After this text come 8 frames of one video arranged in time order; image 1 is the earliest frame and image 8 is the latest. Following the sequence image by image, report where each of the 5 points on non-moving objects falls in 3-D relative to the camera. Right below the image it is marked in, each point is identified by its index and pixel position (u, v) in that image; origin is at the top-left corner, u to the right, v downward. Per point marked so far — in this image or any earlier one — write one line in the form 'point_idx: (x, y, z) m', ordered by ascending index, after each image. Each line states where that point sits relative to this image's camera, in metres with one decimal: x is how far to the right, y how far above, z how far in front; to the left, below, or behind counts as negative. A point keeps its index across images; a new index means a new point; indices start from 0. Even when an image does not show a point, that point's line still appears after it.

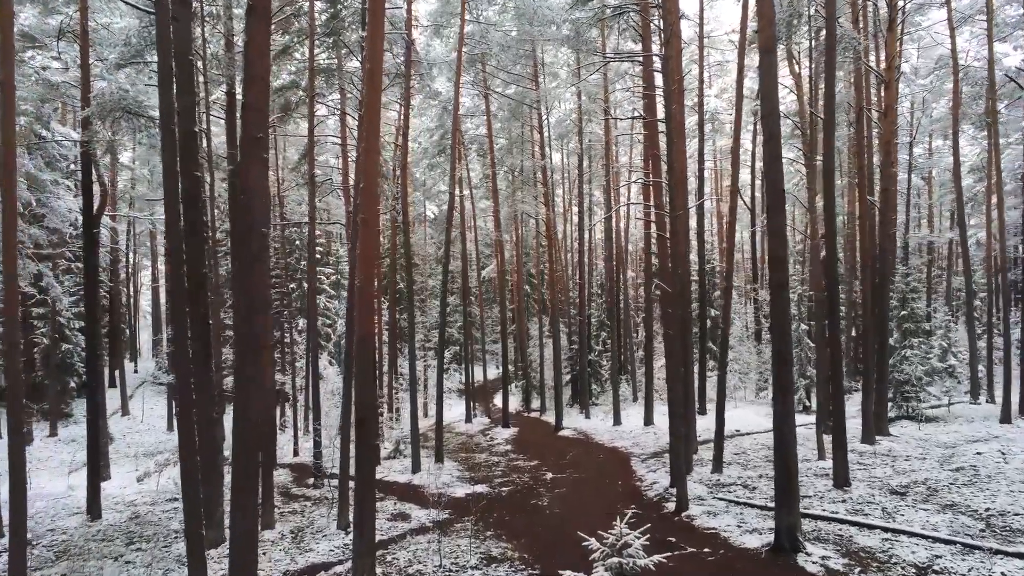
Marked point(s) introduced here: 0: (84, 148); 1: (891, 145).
0: (-8.7, +2.9, +10.9) m
1: (+8.7, +3.3, +12.3) m
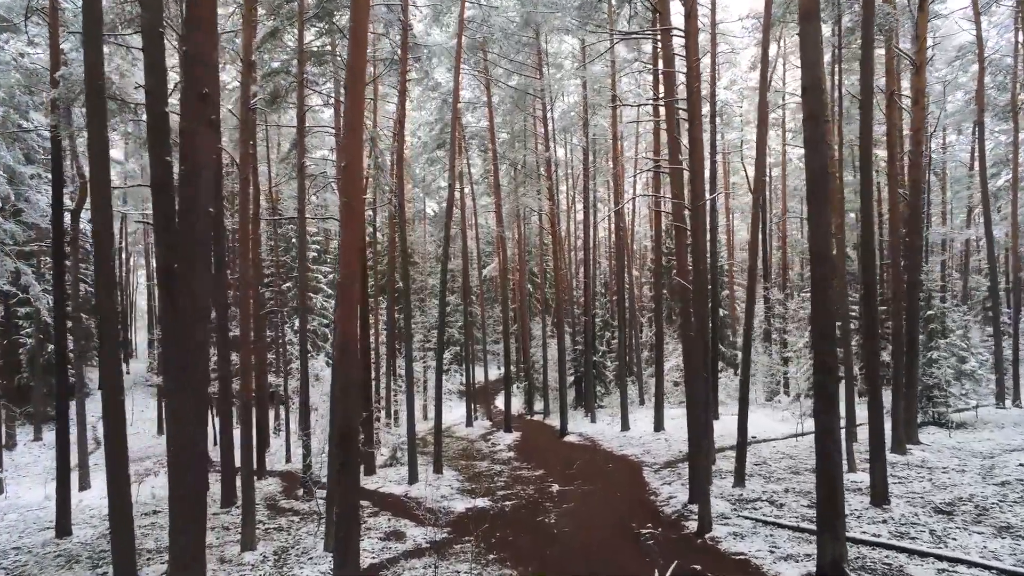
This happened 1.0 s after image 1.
0: (-8.6, +2.9, +10.1) m
1: (+8.8, +3.3, +11.5) m
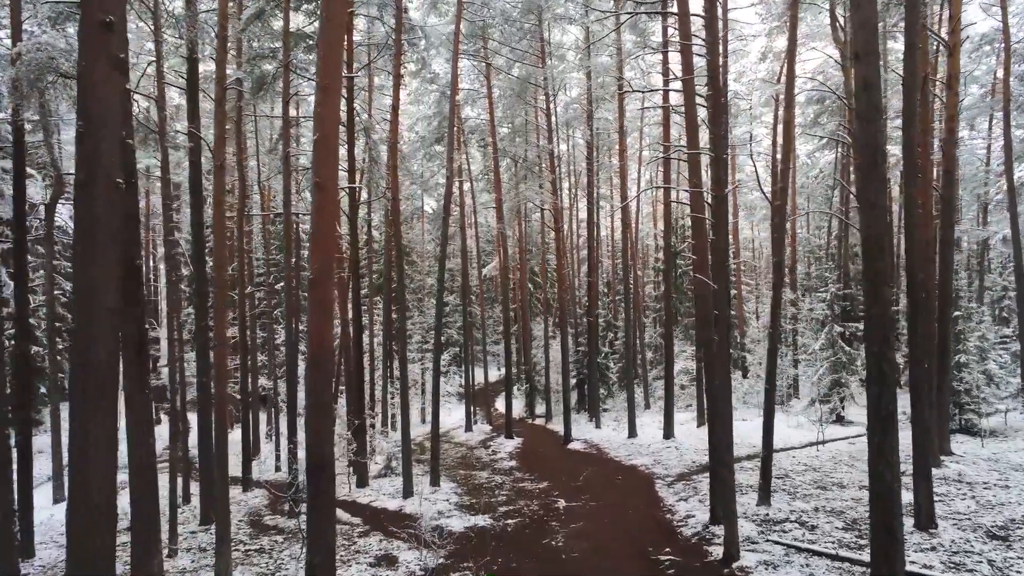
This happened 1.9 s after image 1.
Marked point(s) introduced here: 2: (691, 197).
0: (-8.6, +2.9, +9.2) m
1: (+8.8, +3.3, +10.6) m
2: (+2.8, +1.4, +8.3) m
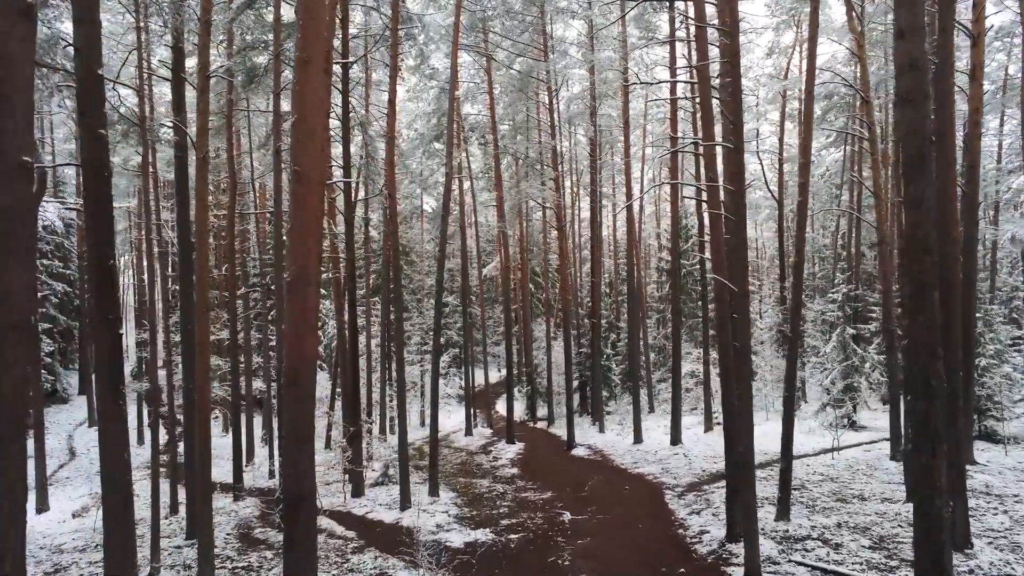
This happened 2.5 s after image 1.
0: (-8.5, +2.9, +8.7) m
1: (+8.8, +3.3, +10.1) m
2: (+2.8, +1.4, +7.8) m
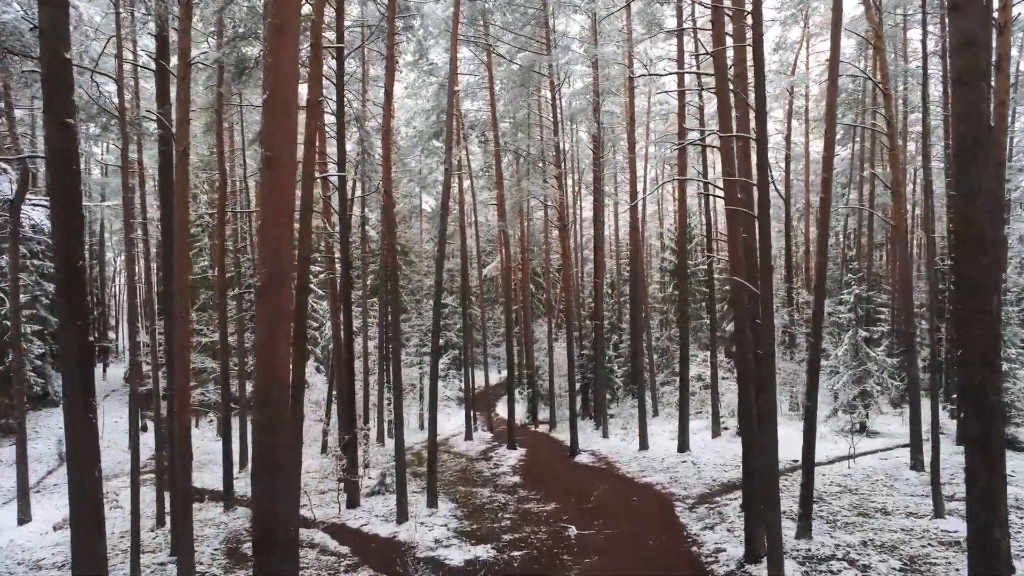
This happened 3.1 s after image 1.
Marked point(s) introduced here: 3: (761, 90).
0: (-8.5, +2.8, +8.2) m
1: (+8.9, +3.3, +9.7) m
2: (+2.9, +1.3, +7.3) m
3: (+3.2, +2.6, +7.0) m
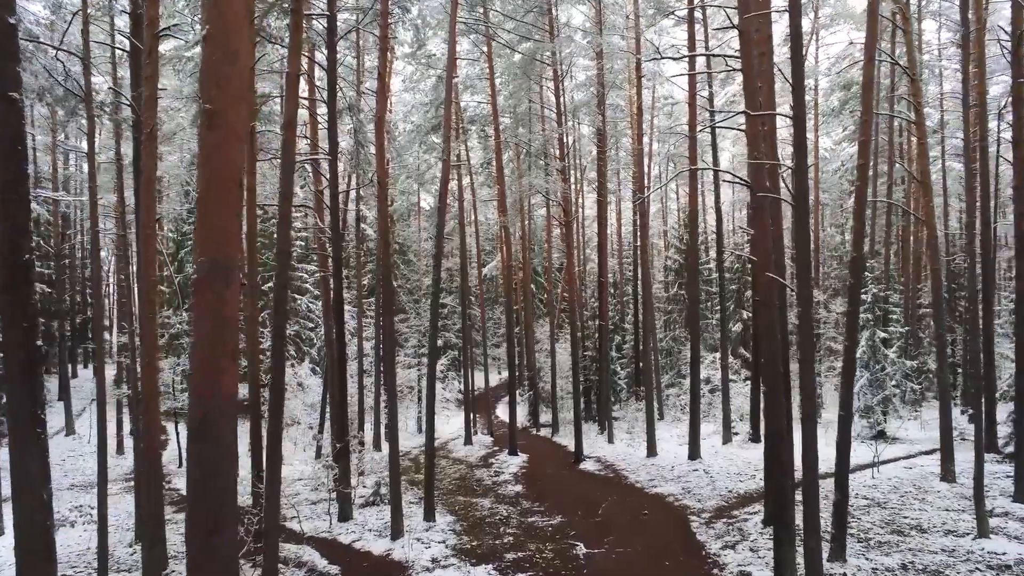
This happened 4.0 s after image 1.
0: (-8.5, +2.9, +7.6) m
1: (+8.9, +3.3, +9.0) m
2: (+2.9, +1.4, +6.6) m
3: (+3.2, +2.6, +6.3) m
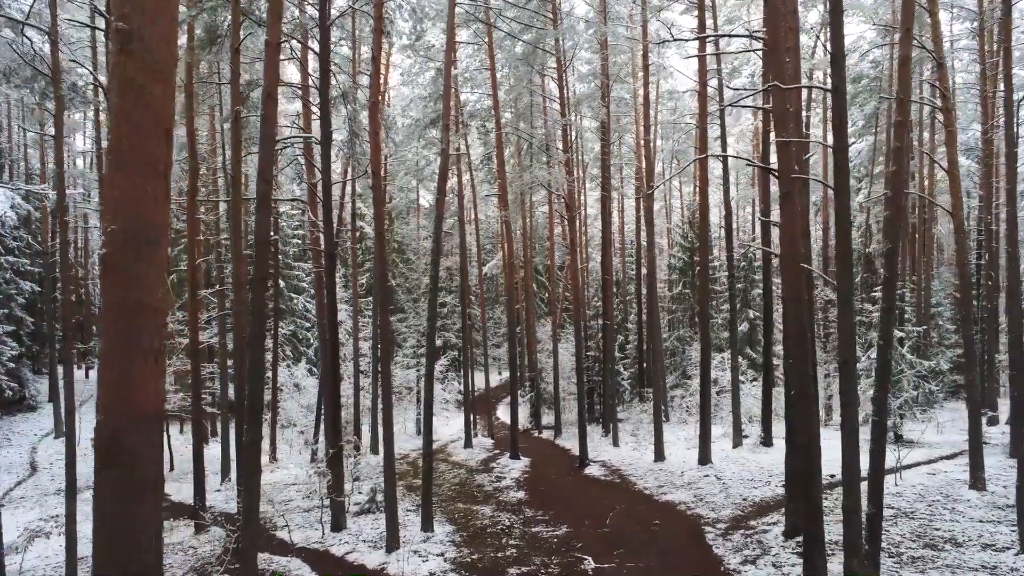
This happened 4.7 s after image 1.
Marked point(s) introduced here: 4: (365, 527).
0: (-8.4, +2.9, +7.0) m
1: (+9.0, +3.4, +8.4) m
2: (+3.0, +1.4, +6.0) m
3: (+3.3, +2.7, +5.7) m
4: (-2.8, -4.6, +10.3) m
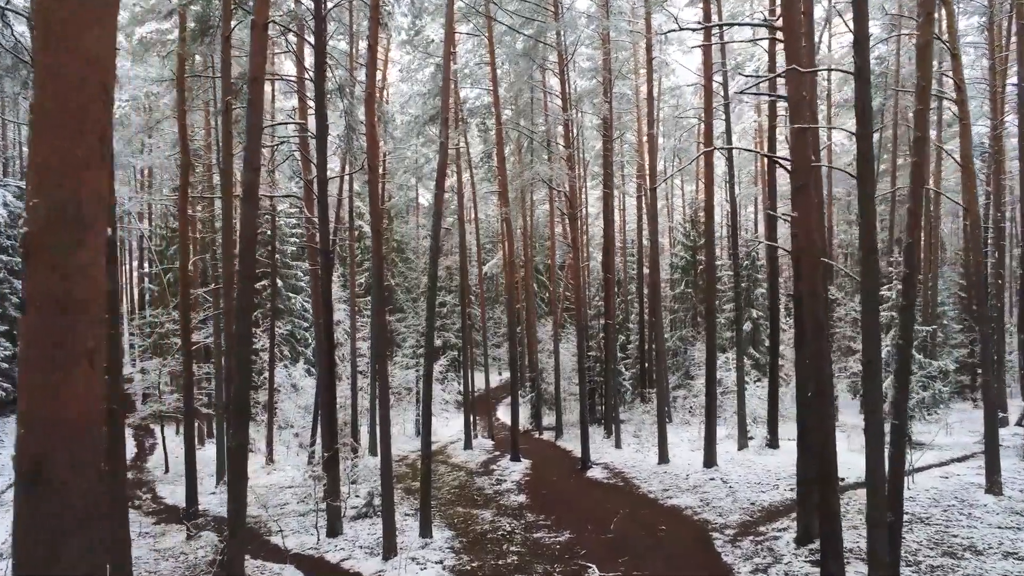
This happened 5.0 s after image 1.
0: (-8.4, +3.0, +6.7) m
1: (+9.0, +3.4, +8.1) m
2: (+3.0, +1.5, +5.8) m
3: (+3.3, +2.7, +5.4) m
4: (-2.8, -4.5, +10.0) m
